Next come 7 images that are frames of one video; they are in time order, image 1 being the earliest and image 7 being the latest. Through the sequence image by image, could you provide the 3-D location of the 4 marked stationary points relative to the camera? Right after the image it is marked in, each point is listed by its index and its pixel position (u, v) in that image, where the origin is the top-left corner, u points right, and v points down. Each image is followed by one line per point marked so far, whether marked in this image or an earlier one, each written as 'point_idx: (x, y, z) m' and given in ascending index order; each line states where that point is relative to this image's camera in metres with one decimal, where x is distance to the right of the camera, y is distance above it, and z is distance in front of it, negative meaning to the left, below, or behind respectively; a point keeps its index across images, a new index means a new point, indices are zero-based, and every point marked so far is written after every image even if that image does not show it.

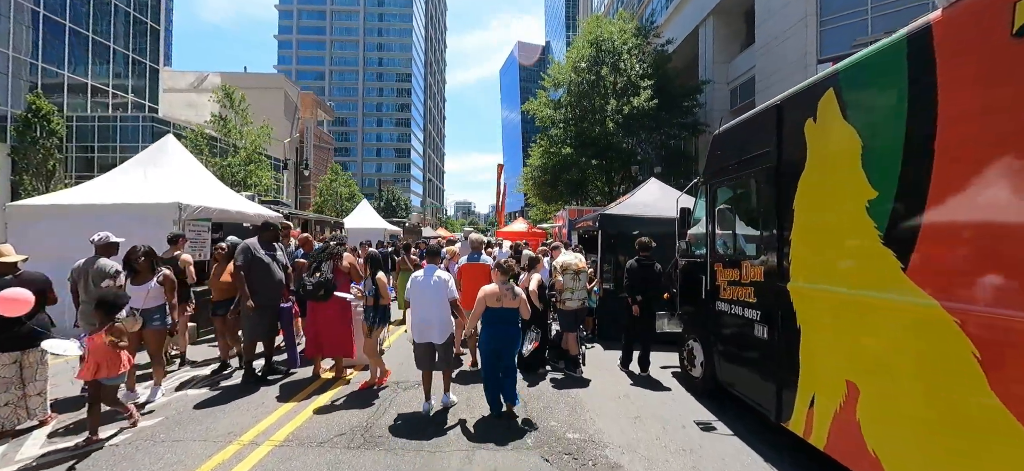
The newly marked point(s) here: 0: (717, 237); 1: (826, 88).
0: (+2.5, 0.0, +5.1) m
1: (+2.4, +1.1, +3.3) m
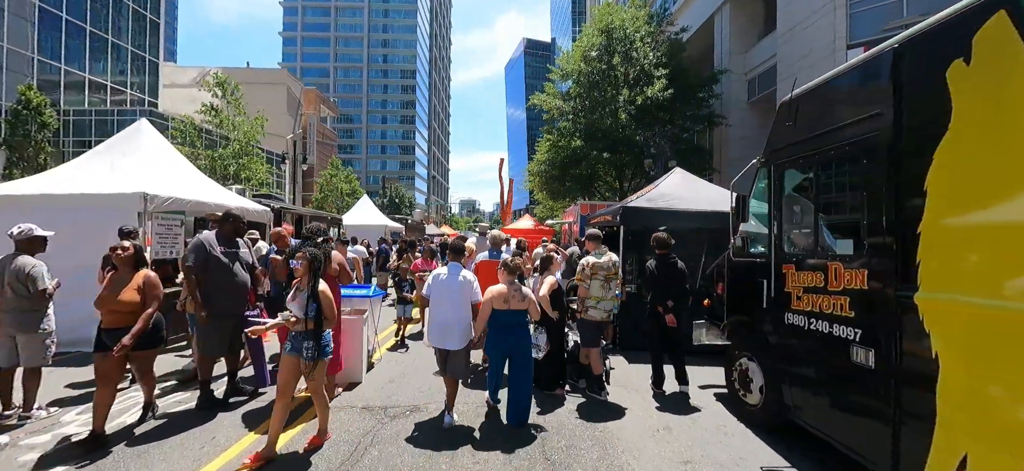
0: (+2.6, 0.0, +4.1) m
1: (+2.5, +1.2, +2.3) m
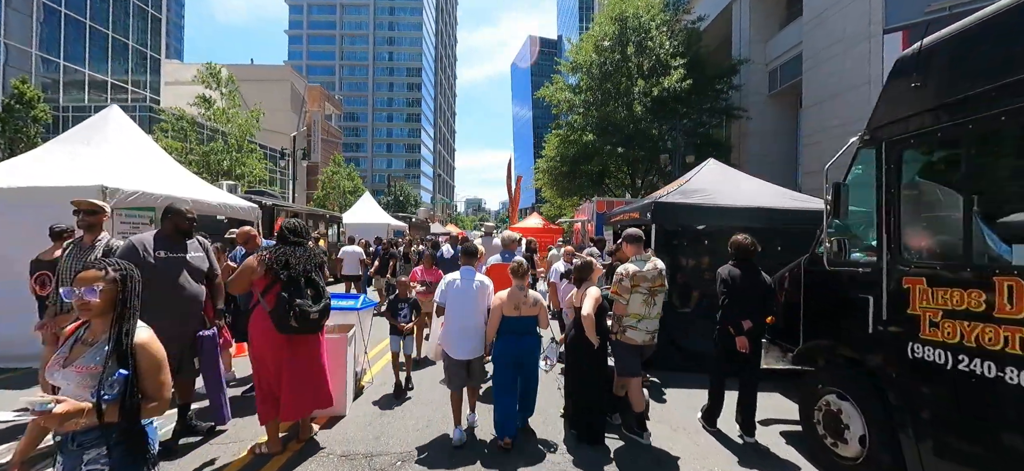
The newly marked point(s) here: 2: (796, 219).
0: (+2.8, 0.0, +3.0) m
1: (+2.7, +1.2, +1.2) m
2: (+4.4, +0.3, +6.6) m
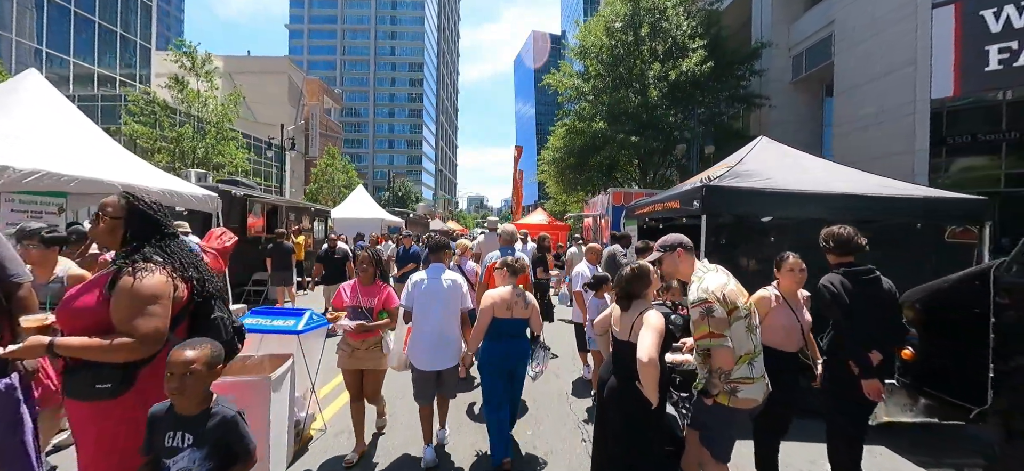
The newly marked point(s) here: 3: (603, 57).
0: (+2.8, +0.1, +1.5) m
1: (+2.7, +1.2, -0.3) m
2: (+4.5, +0.3, +5.1) m
3: (+4.0, +8.0, +19.2) m
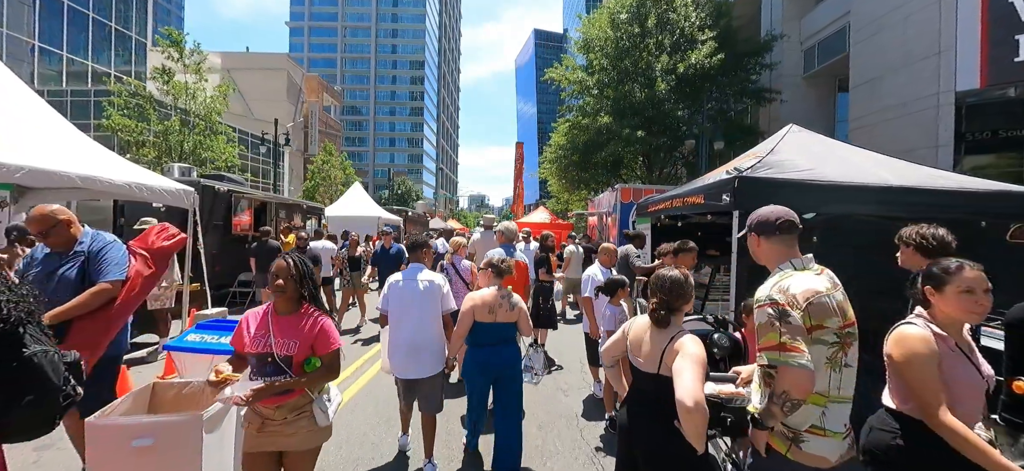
0: (+2.8, +0.1, +0.8) m
1: (+2.7, +1.2, -1.0) m
2: (+4.5, +0.3, +4.4) m
3: (+4.1, +8.0, +18.5) m
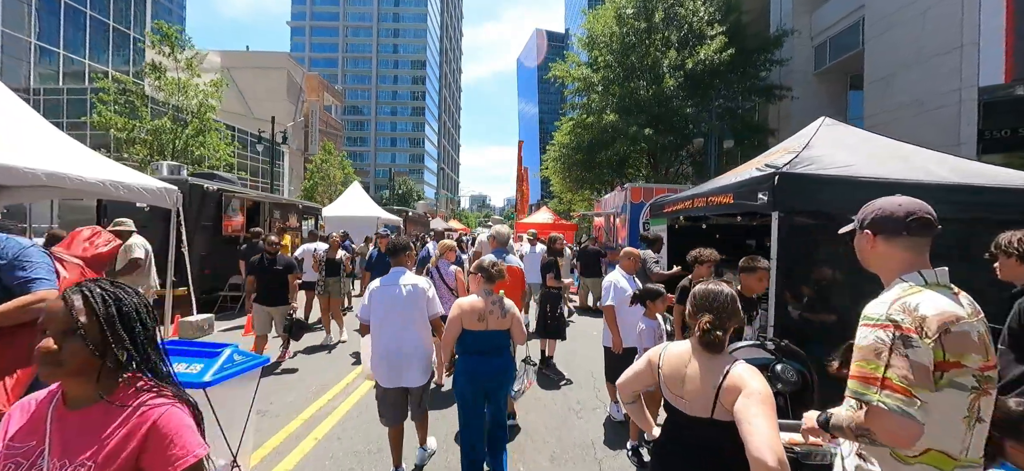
0: (+2.9, 0.0, +0.3) m
1: (+2.8, +1.2, -1.5) m
2: (+4.6, +0.3, +3.9) m
3: (+4.2, +8.0, +18.0) m
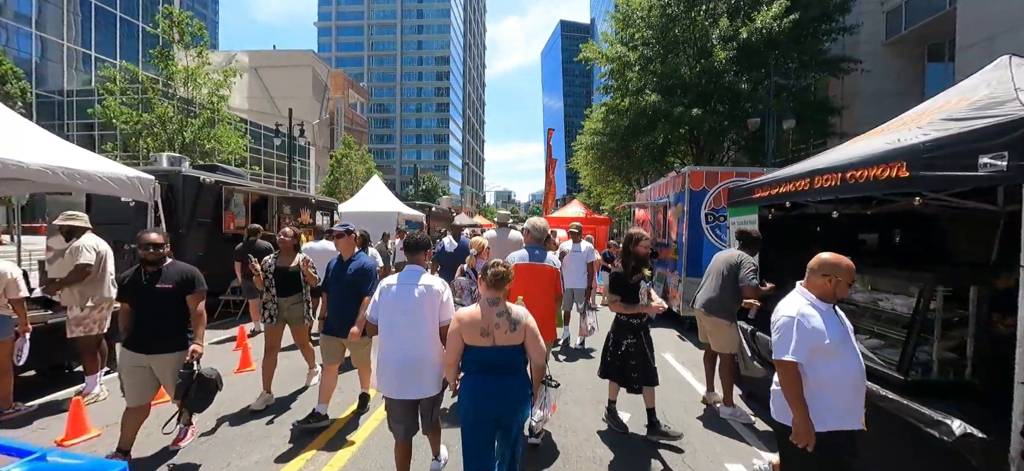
0: (+3.0, +0.1, -1.3) m
1: (+2.8, +1.2, -3.1) m
2: (+4.9, +0.4, +2.2) m
3: (+5.3, +8.2, +16.2) m
